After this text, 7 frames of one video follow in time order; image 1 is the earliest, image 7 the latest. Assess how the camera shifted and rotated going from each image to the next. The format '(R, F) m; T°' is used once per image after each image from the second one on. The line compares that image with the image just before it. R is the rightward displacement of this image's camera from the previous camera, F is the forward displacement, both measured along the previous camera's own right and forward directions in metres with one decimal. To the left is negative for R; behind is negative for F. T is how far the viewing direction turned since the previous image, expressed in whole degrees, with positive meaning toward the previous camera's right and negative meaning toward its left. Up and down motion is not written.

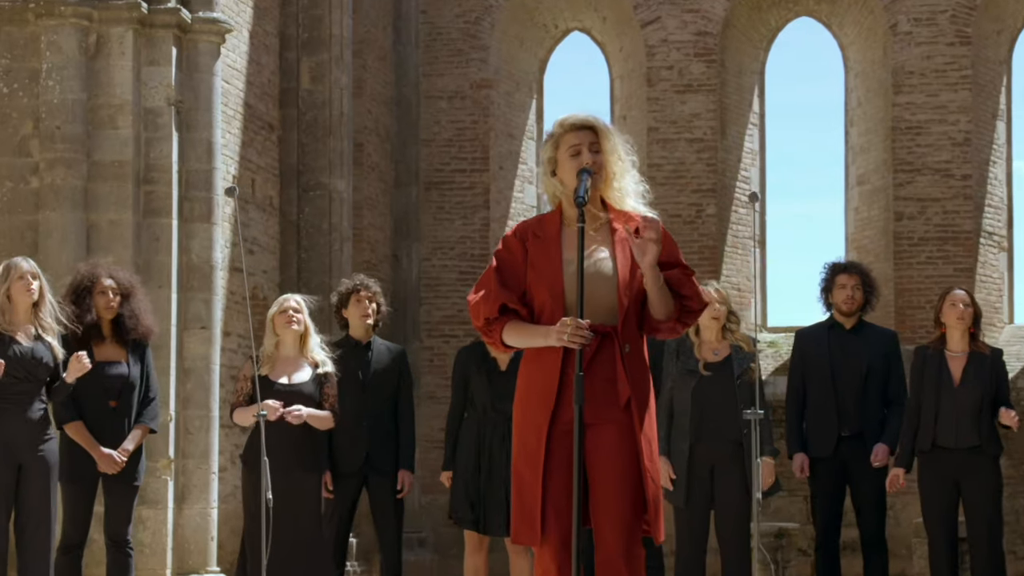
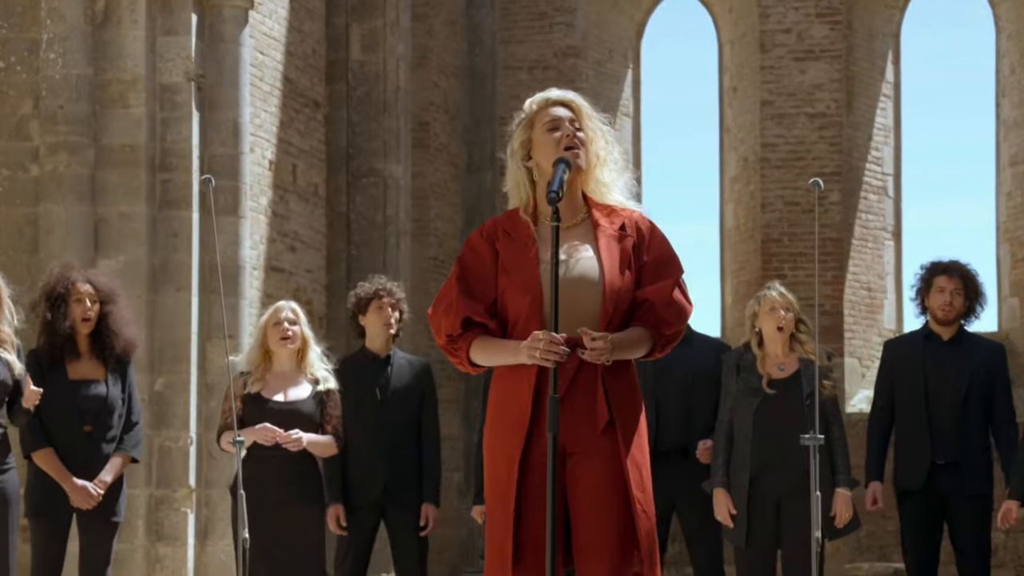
(+0.9, +2.2) m; -6°
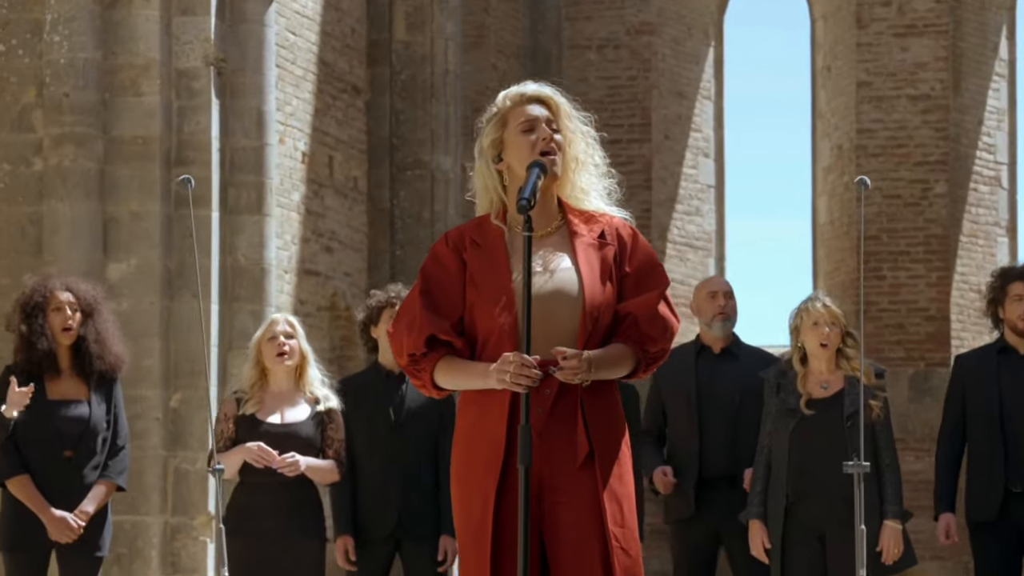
(+0.7, +1.4) m; -5°
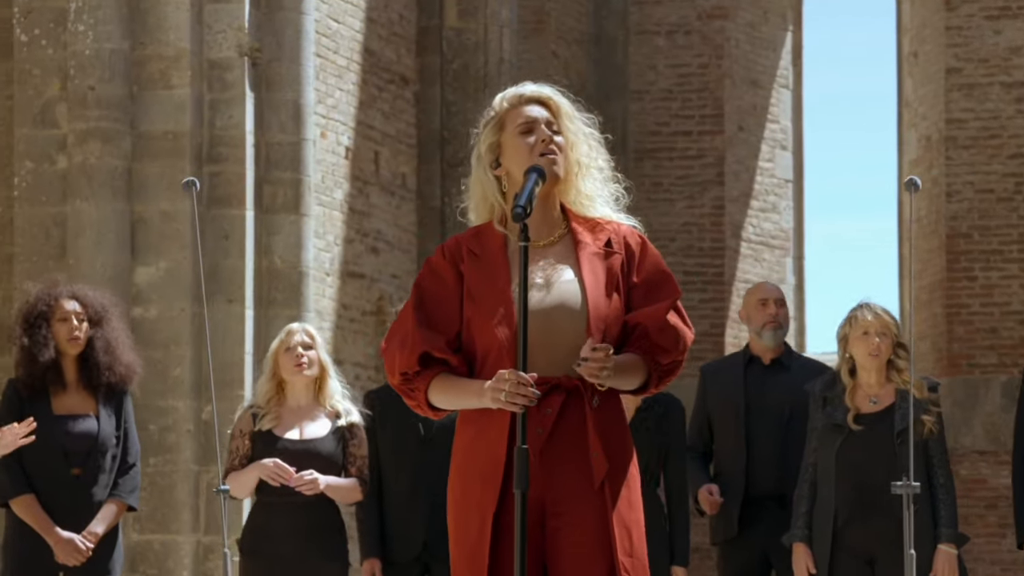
(+0.4, +0.8) m; -3°
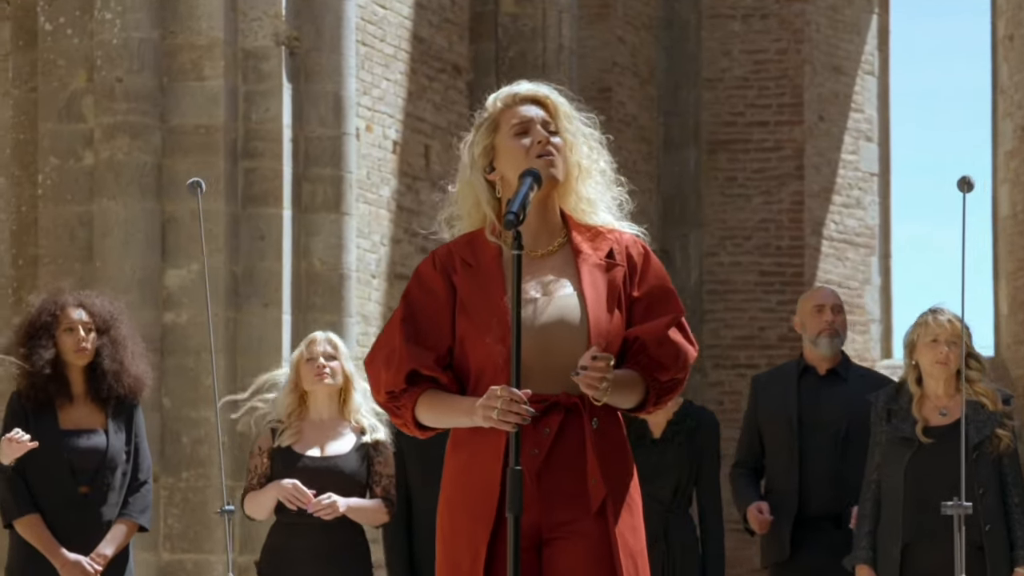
(+0.4, +0.7) m; -4°
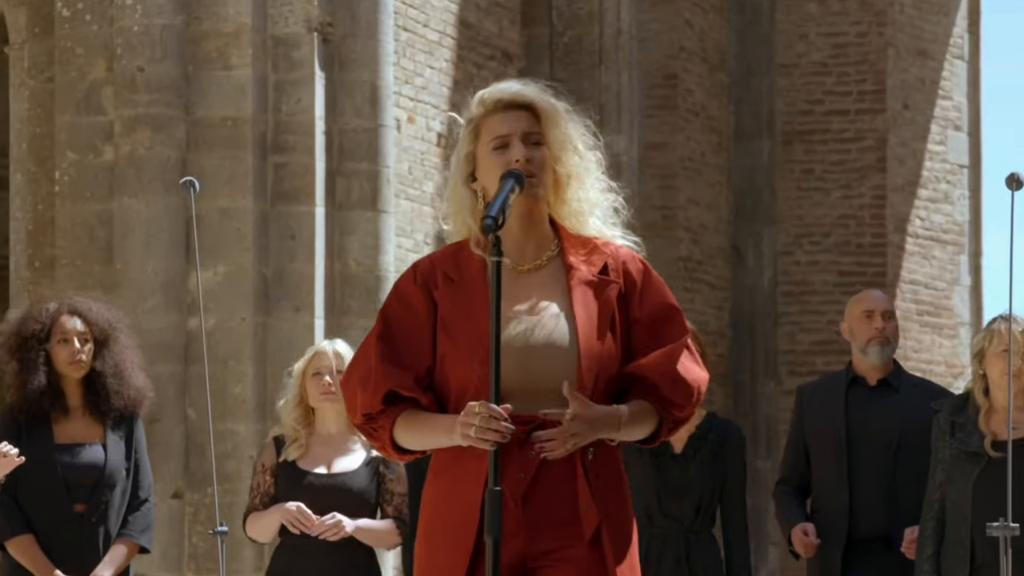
(+0.4, +0.7) m; -4°
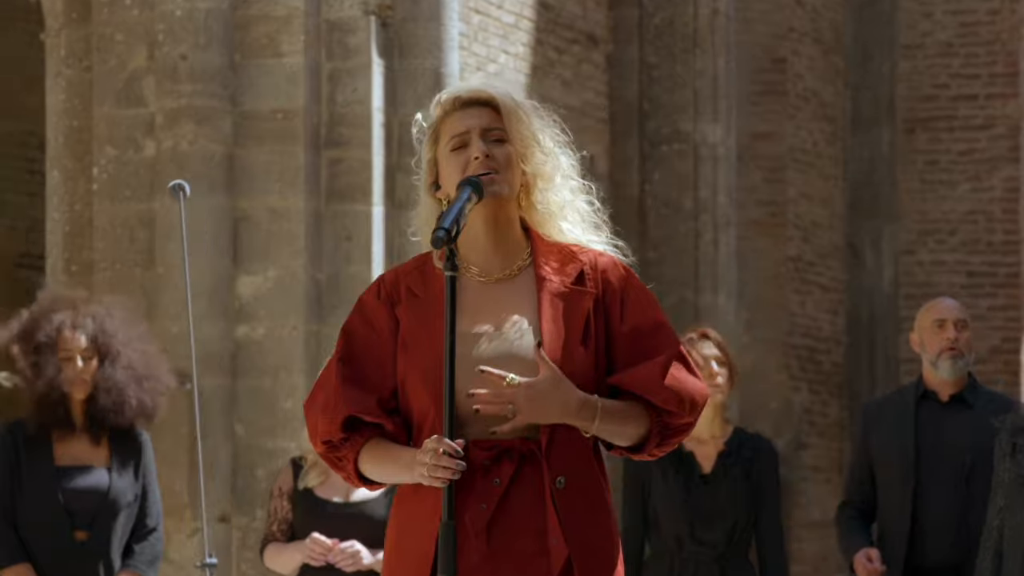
(+0.7, +0.9) m; -6°
